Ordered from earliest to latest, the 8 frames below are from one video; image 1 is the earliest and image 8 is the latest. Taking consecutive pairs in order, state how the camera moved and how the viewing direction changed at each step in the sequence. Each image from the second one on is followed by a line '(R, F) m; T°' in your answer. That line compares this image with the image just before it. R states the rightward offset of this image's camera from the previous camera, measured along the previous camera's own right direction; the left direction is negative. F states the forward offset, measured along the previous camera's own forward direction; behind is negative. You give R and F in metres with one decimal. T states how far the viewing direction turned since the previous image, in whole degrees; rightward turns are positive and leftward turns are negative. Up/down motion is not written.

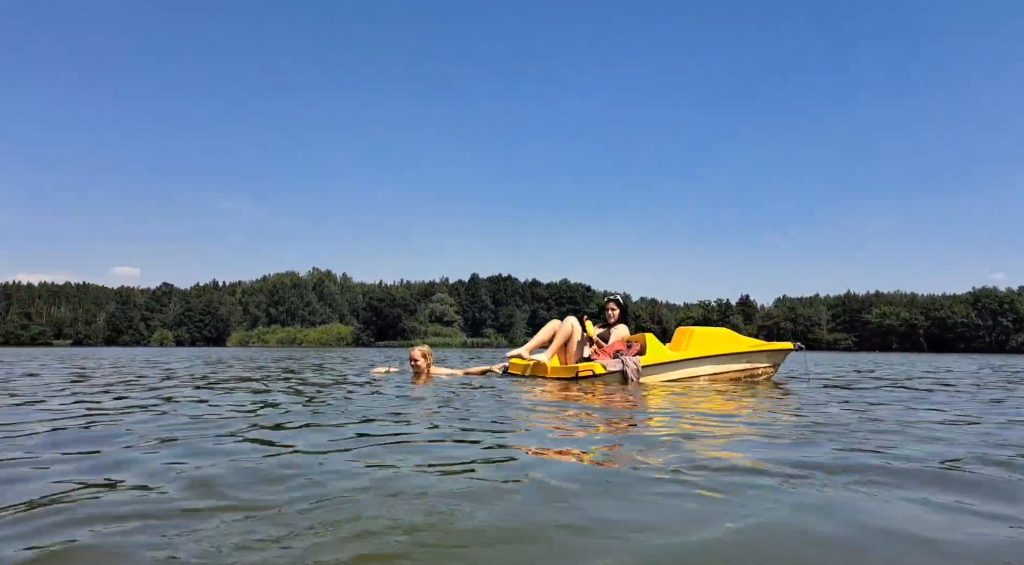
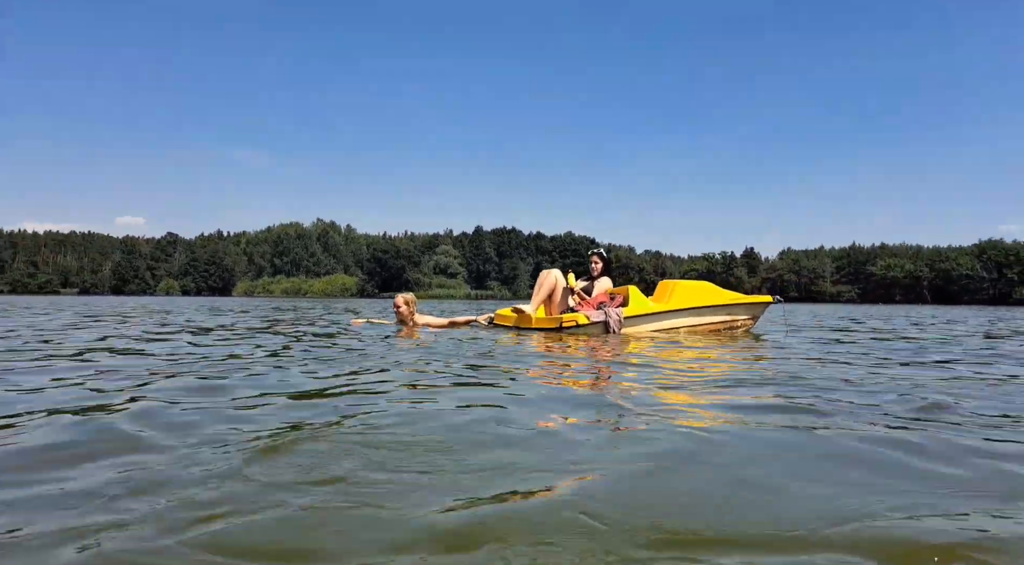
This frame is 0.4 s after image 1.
(+0.2, 0.0) m; 0°
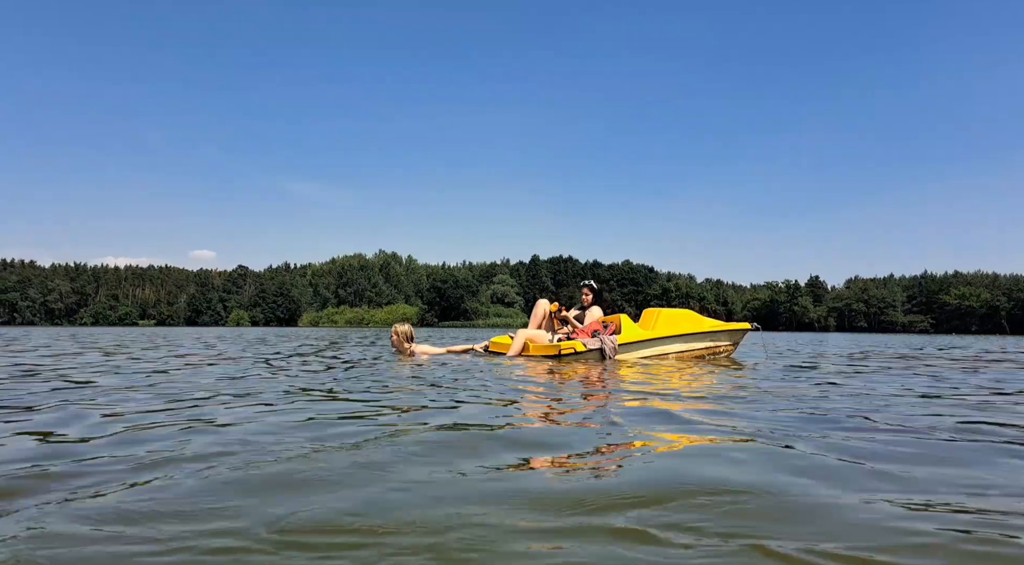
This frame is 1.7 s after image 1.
(+0.8, -0.3) m; -5°
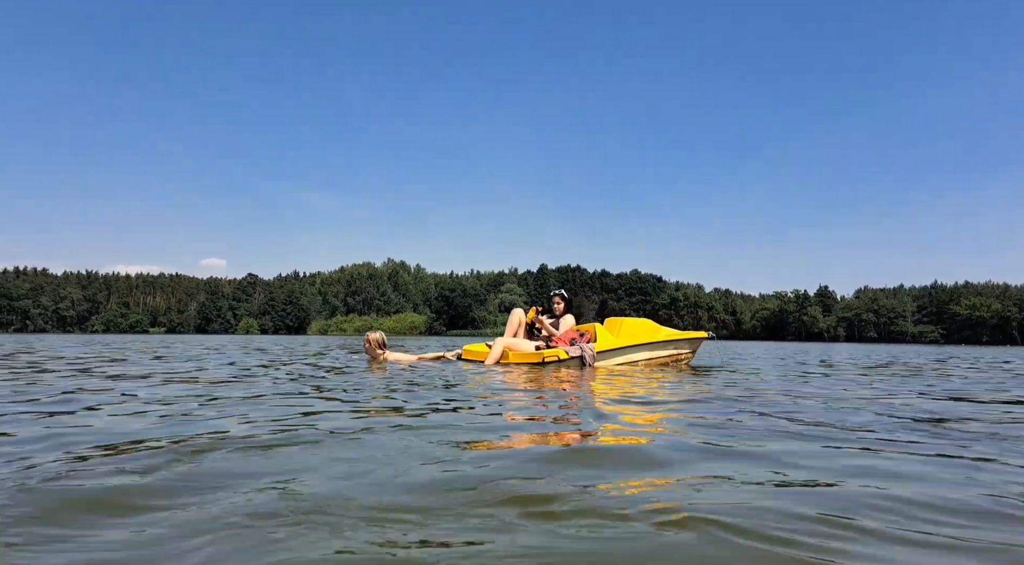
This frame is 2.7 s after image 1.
(+0.4, -0.1) m; -1°
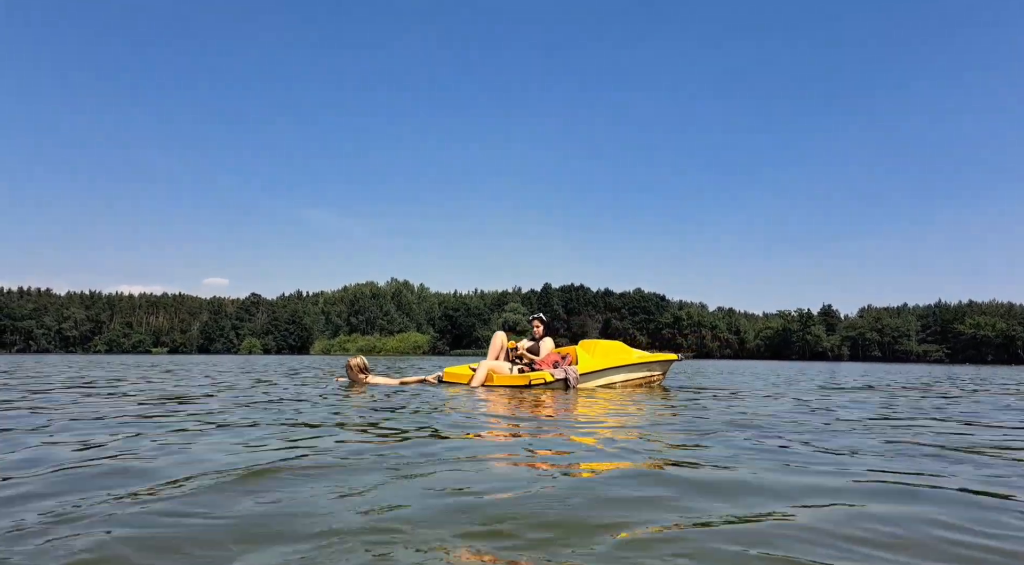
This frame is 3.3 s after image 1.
(+0.3, 0.0) m; 0°
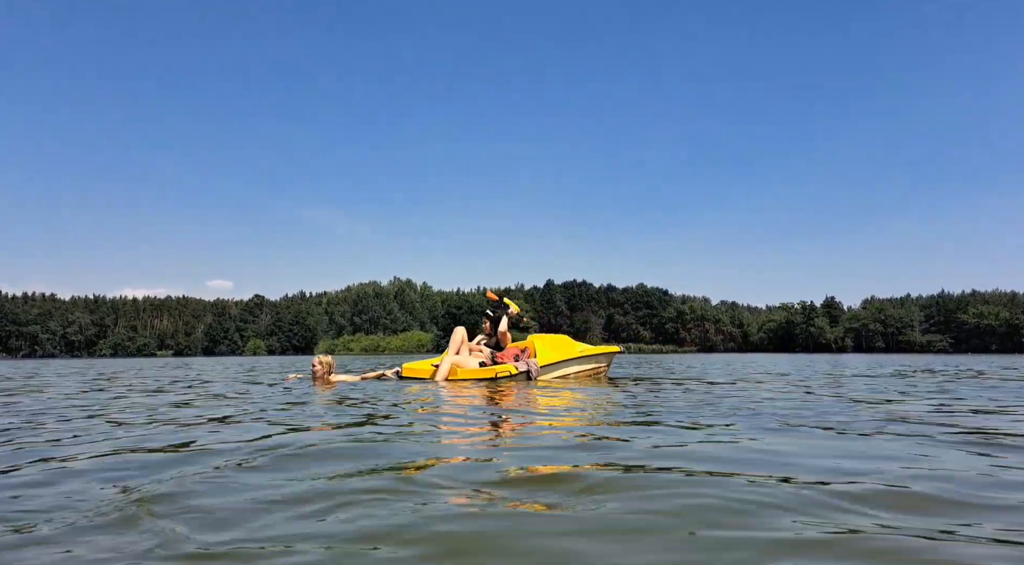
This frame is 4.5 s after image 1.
(+0.6, -0.1) m; -1°
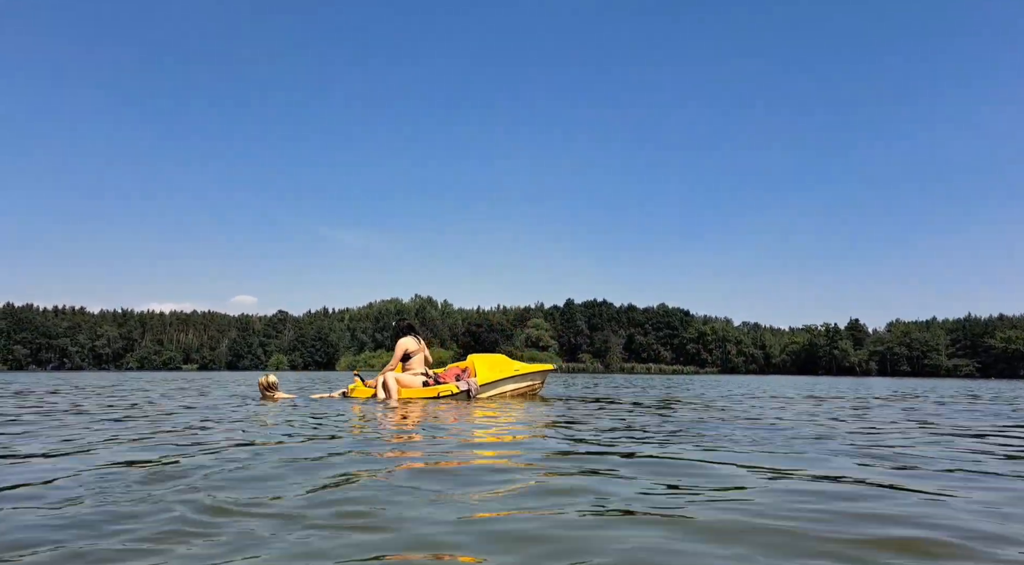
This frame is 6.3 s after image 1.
(+1.0, -0.3) m; -2°
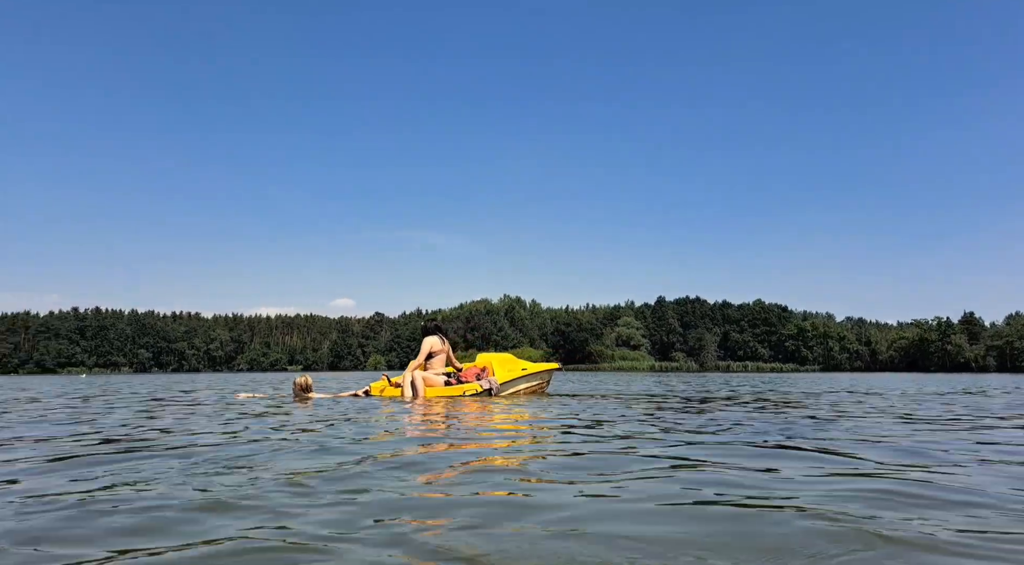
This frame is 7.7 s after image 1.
(+1.1, -0.4) m; -8°
